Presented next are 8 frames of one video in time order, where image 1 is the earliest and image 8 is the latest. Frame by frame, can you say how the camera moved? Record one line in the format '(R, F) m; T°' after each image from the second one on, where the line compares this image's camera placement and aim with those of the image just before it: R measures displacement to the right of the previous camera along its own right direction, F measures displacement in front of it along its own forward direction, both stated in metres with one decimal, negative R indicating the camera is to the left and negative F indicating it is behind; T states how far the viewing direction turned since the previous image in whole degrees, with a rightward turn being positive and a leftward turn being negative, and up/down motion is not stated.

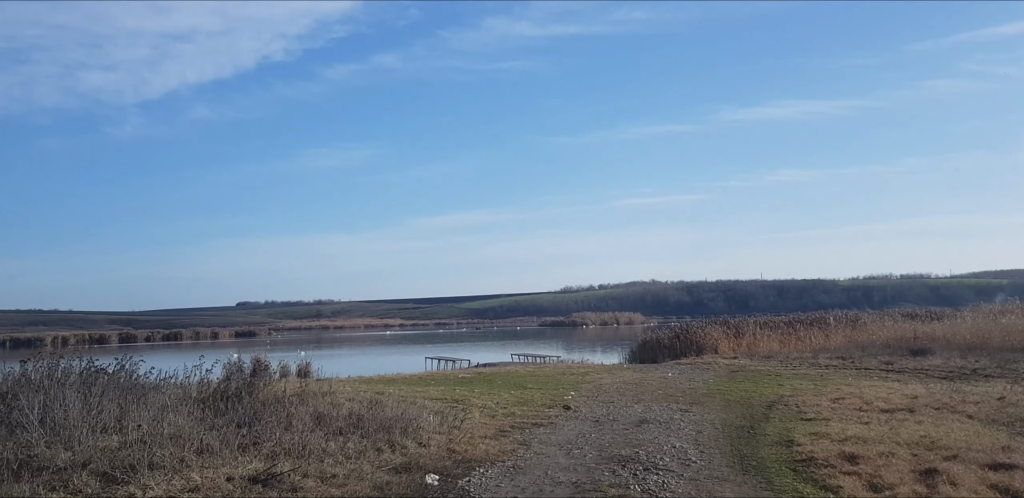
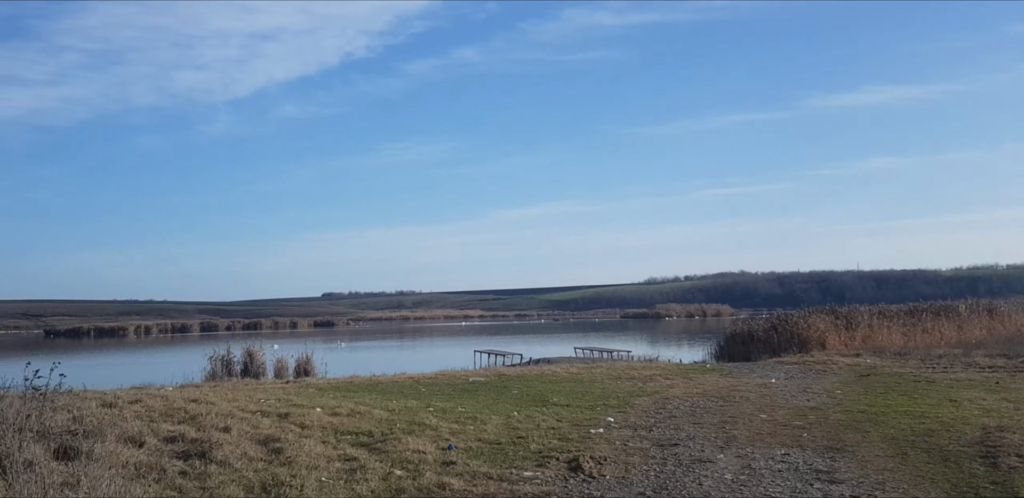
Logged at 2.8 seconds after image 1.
(+0.9, +5.3) m; -6°
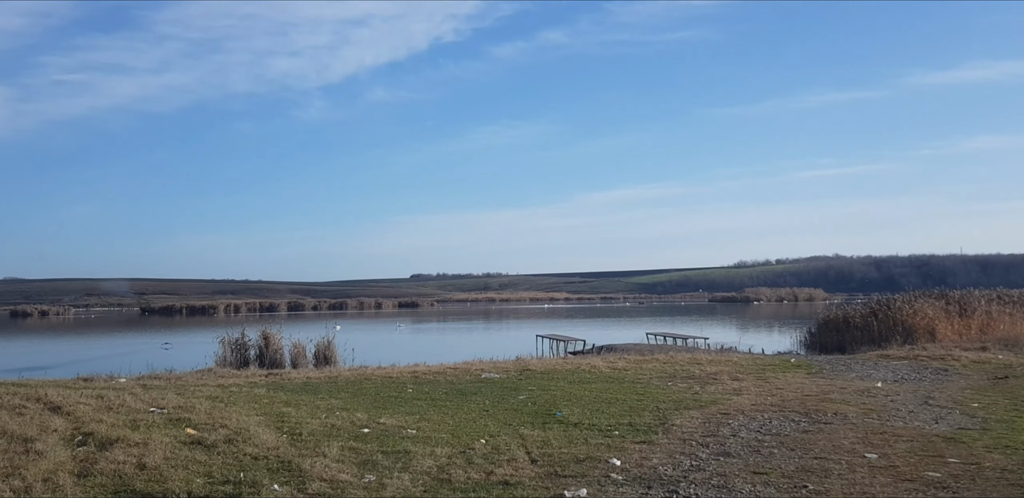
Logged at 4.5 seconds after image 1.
(+0.9, +2.9) m; -6°
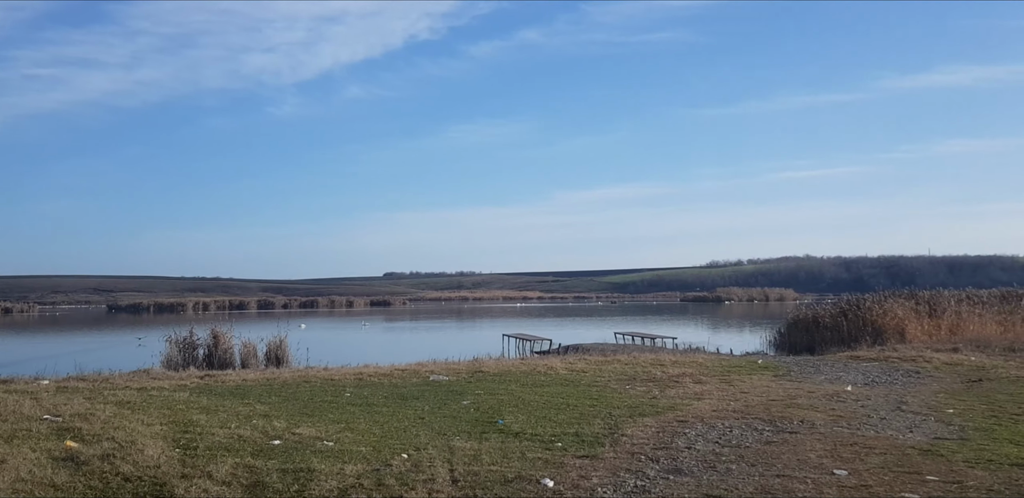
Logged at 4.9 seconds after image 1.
(+0.3, +0.6) m; +2°
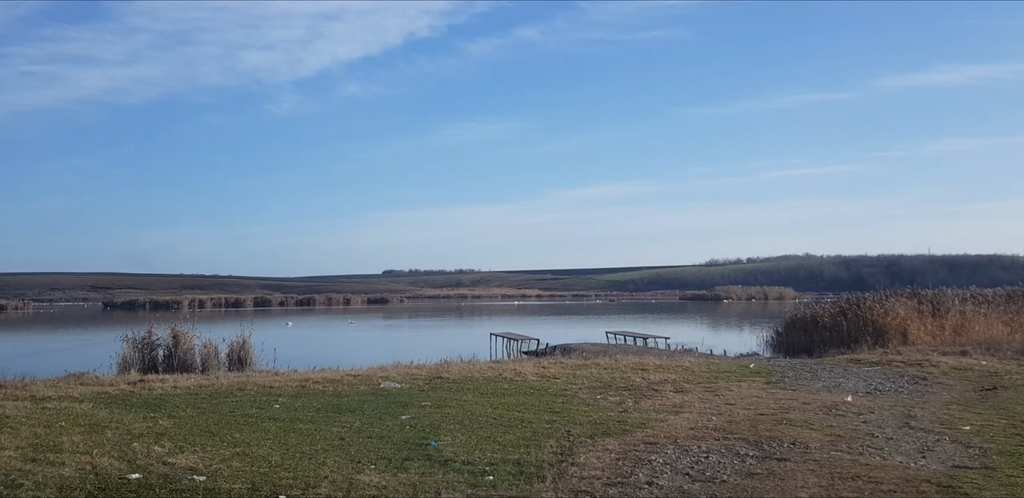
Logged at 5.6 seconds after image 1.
(+1.2, +0.6) m; -8°
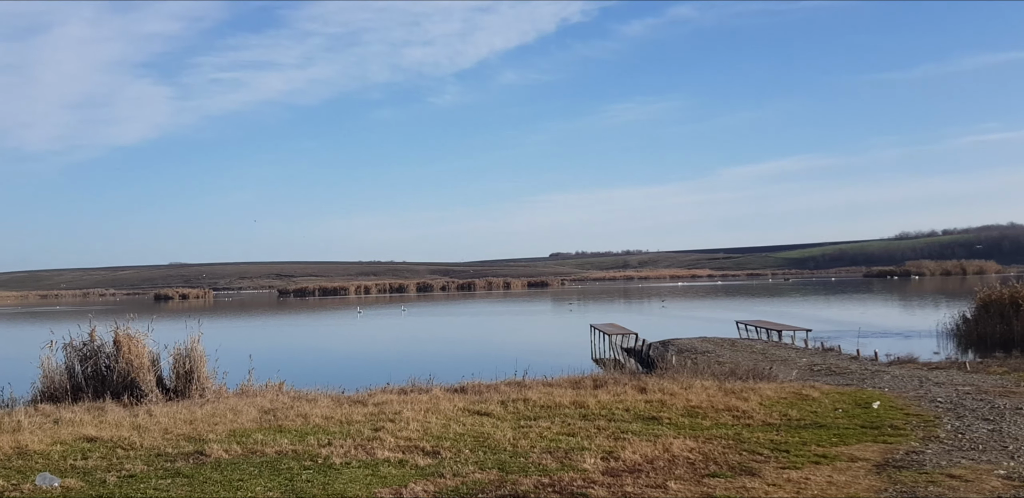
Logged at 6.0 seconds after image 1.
(+0.8, +3.1) m; -5°
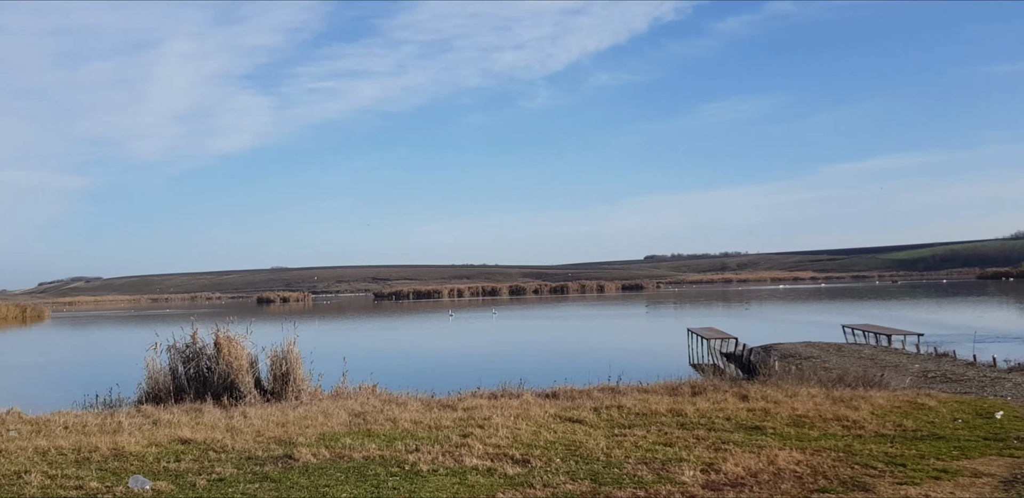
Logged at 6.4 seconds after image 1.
(0.0, +0.5) m; -7°
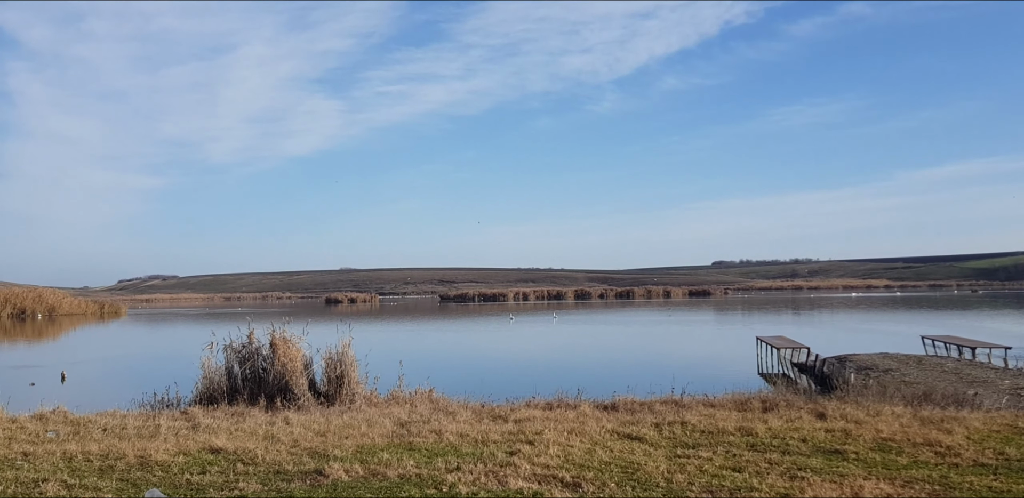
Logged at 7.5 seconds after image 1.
(+0.2, +1.1) m; -5°
